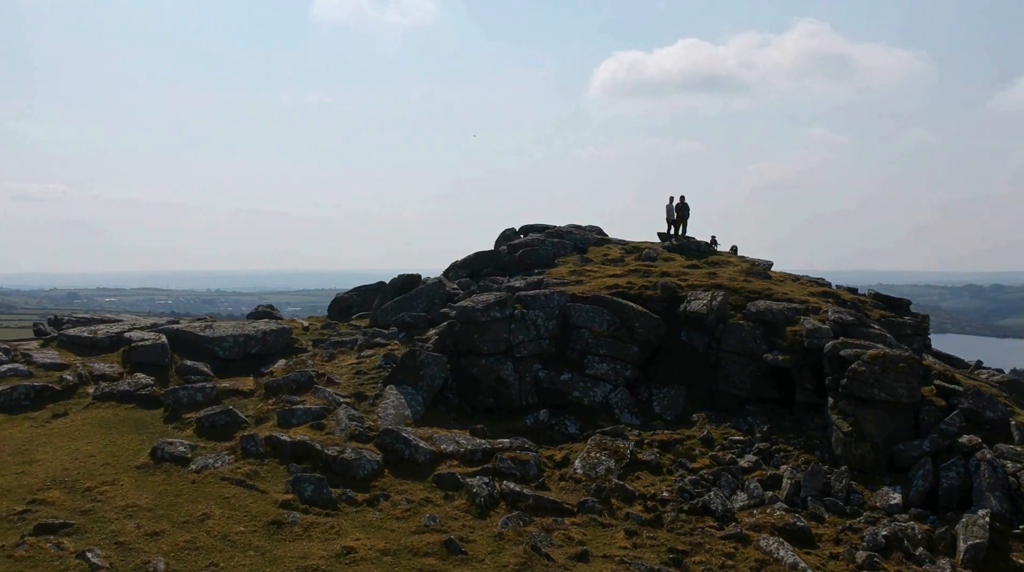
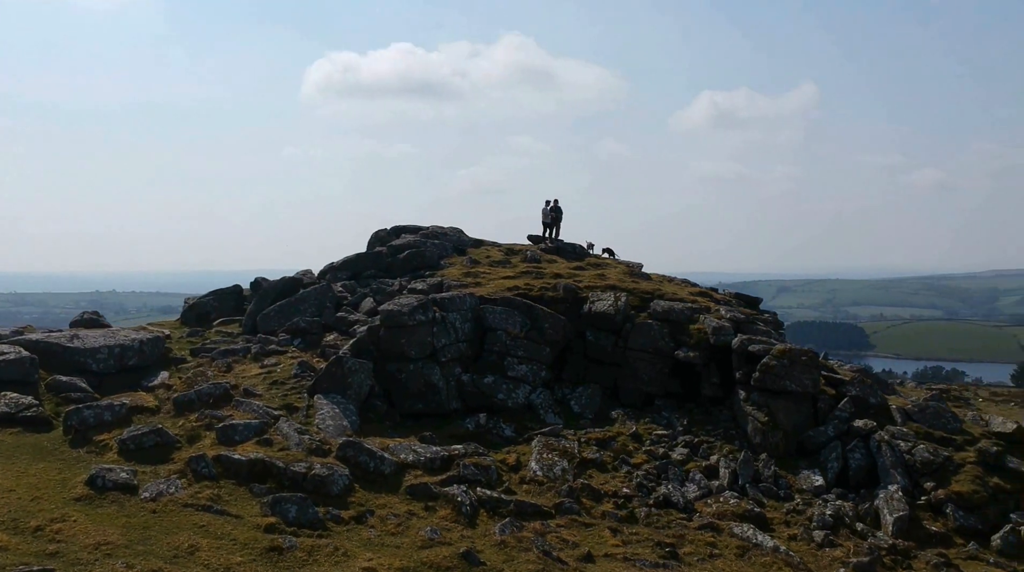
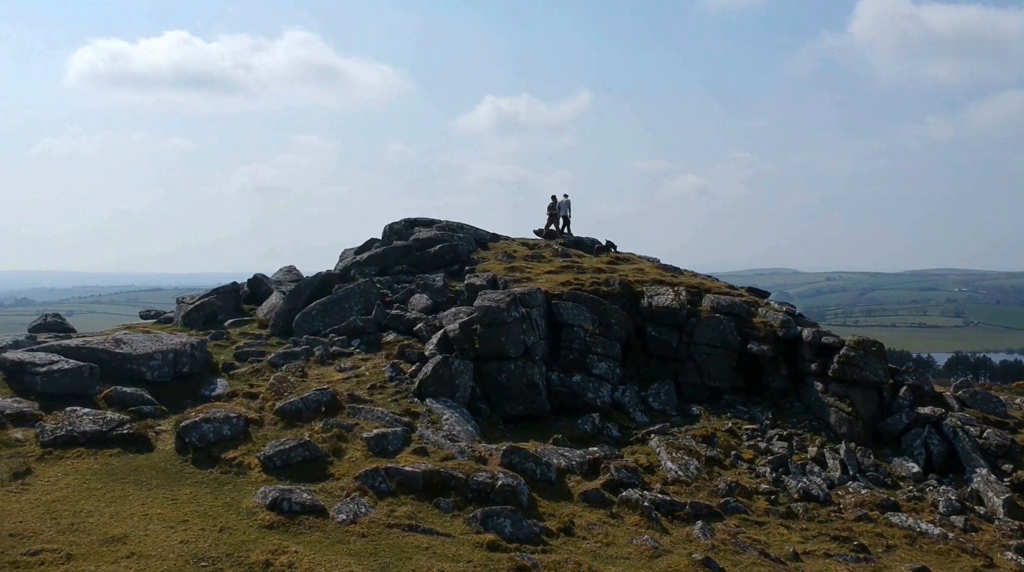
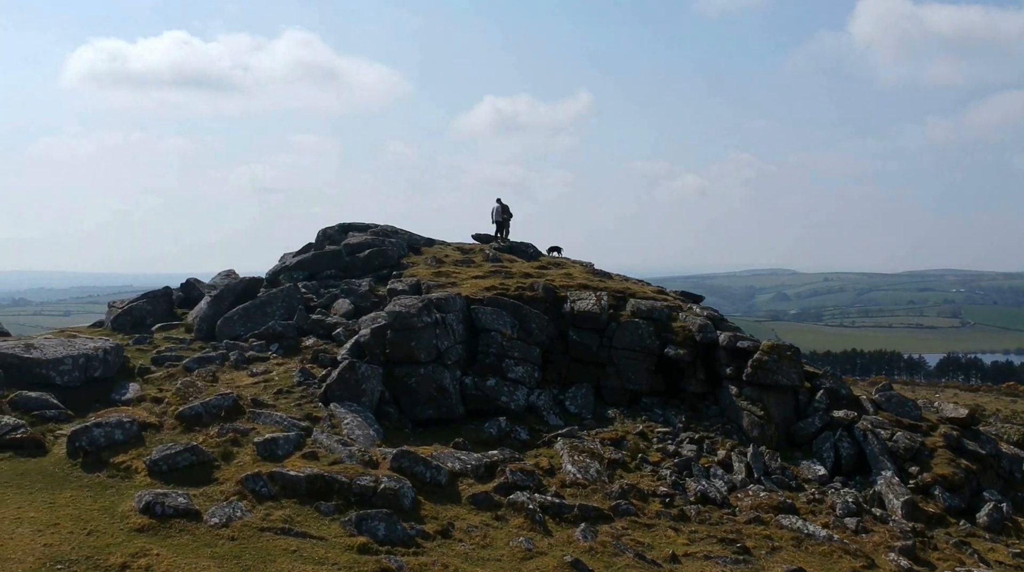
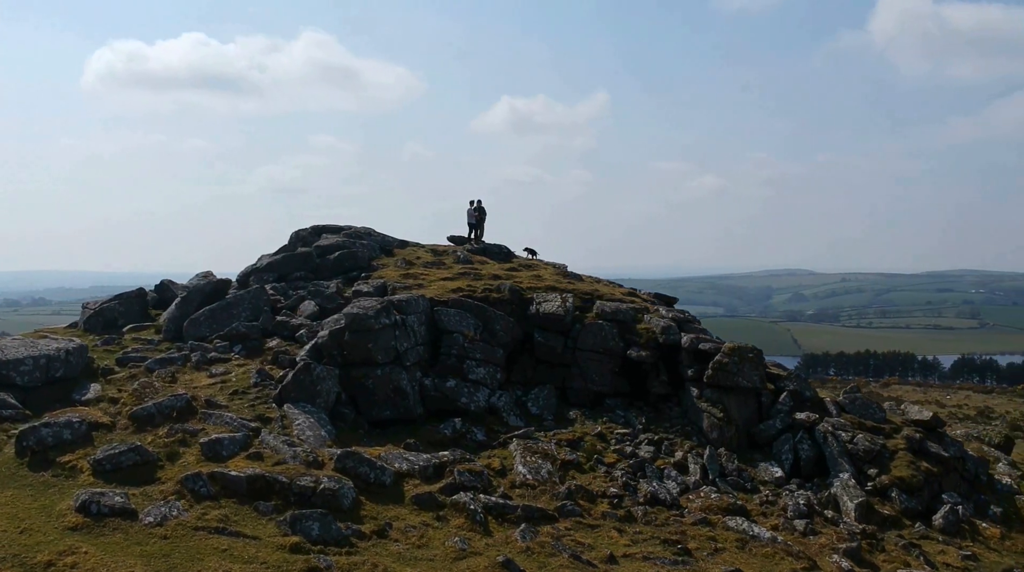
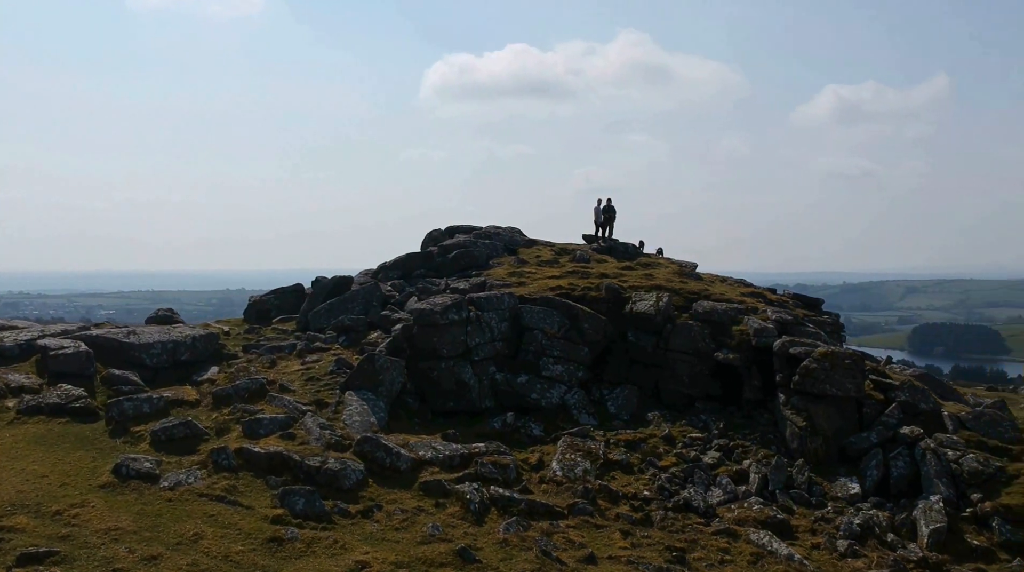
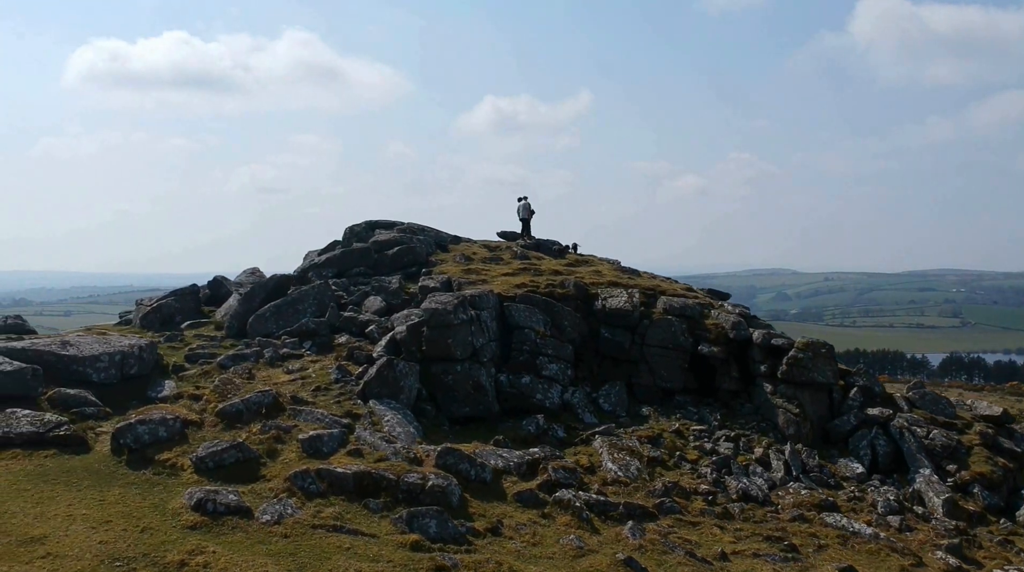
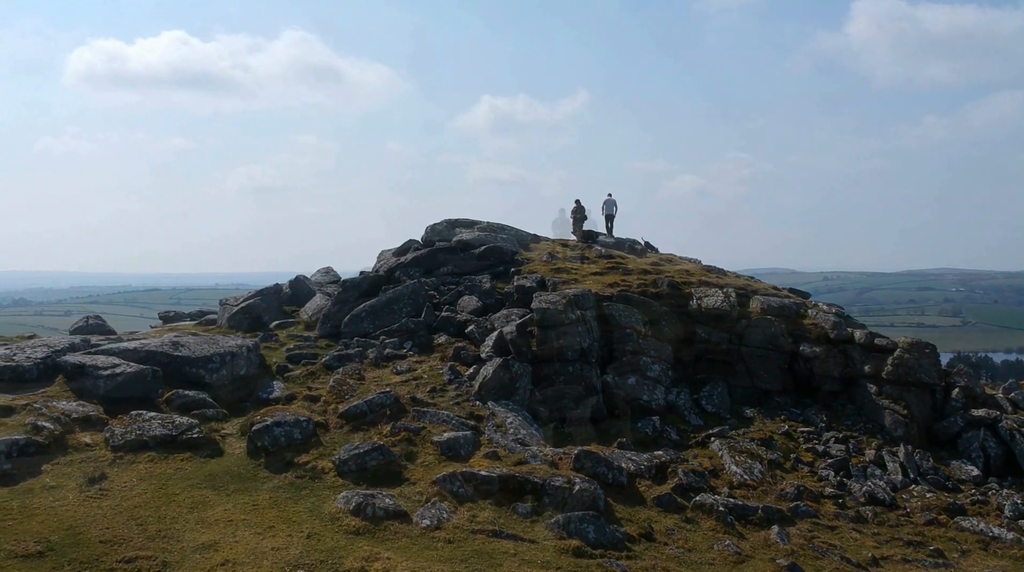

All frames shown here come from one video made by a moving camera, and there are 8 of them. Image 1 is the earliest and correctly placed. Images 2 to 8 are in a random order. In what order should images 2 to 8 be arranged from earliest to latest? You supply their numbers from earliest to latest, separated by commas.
6, 2, 5, 4, 7, 3, 8
